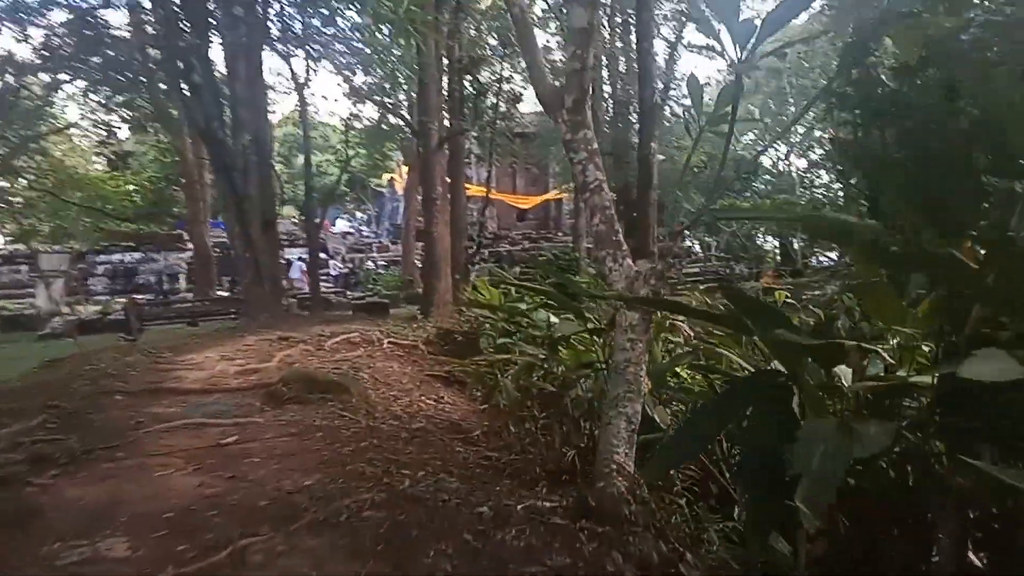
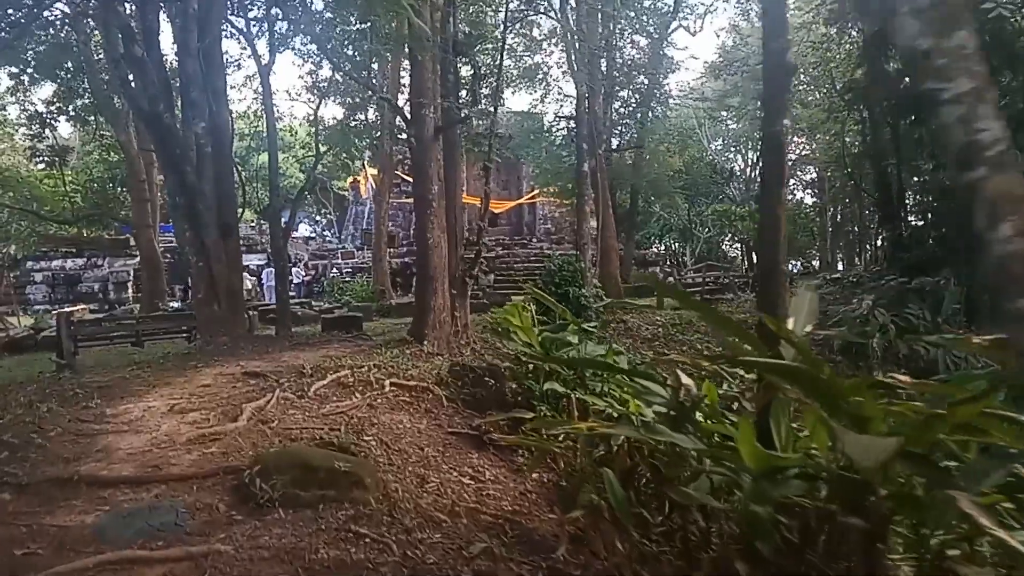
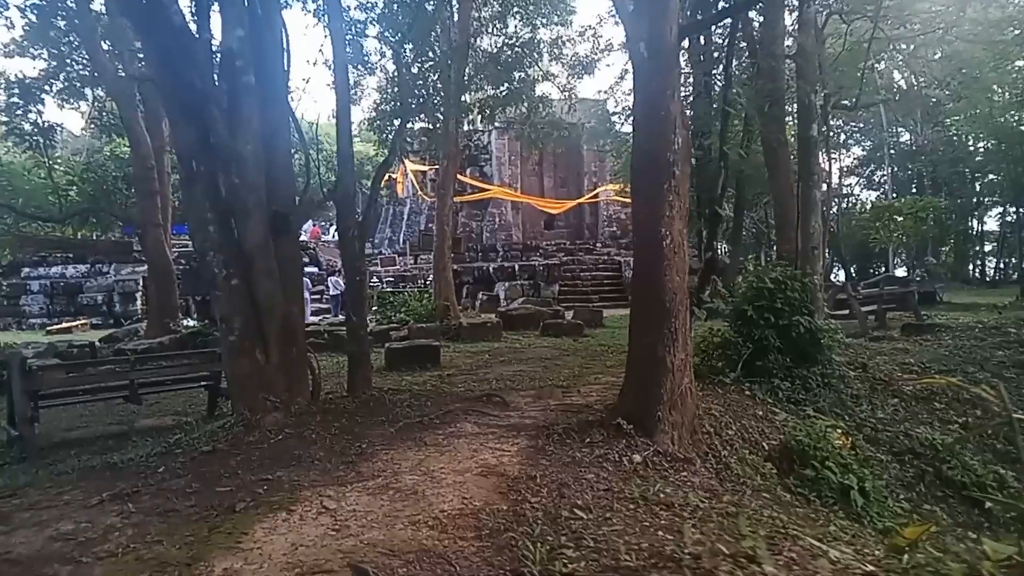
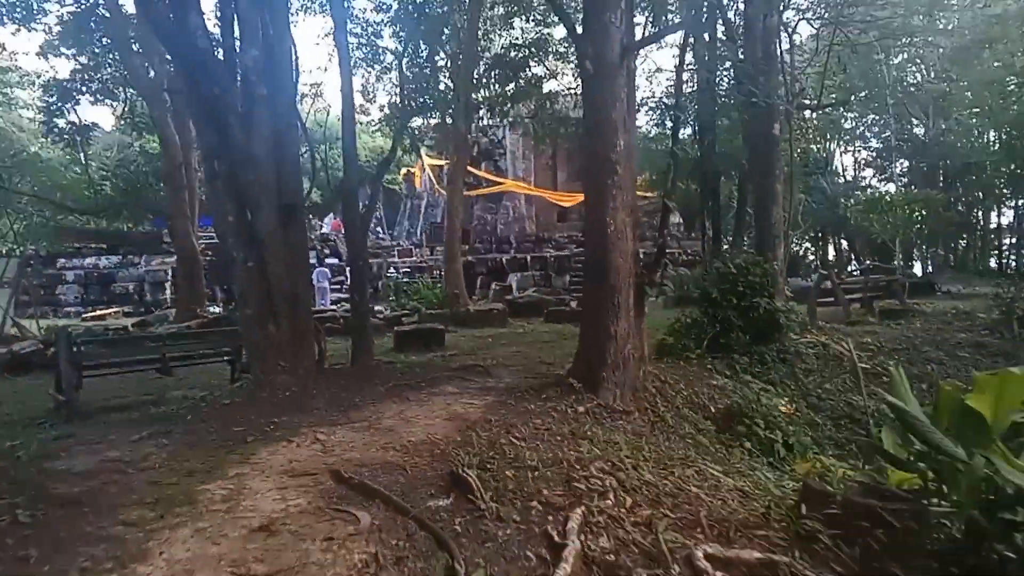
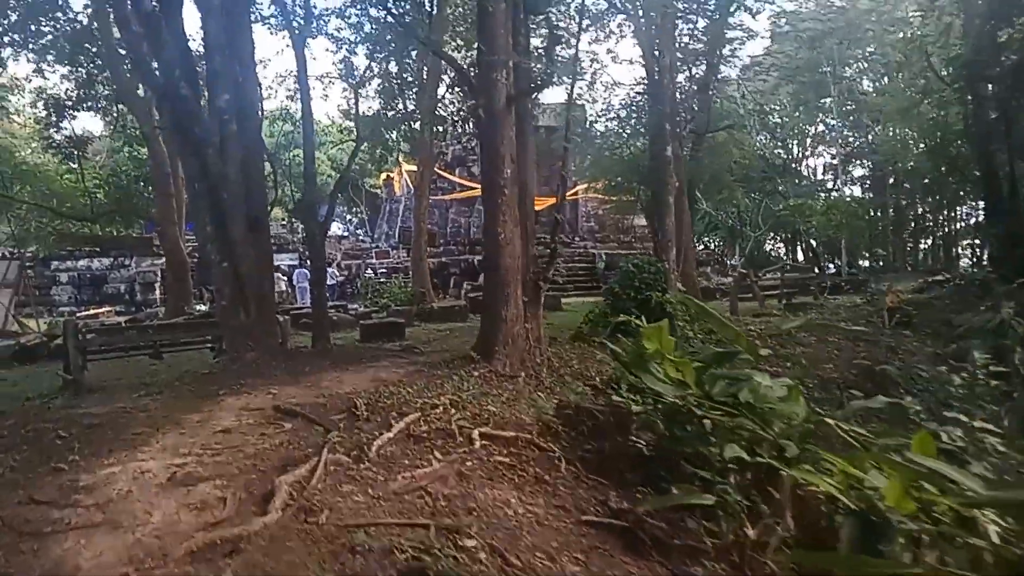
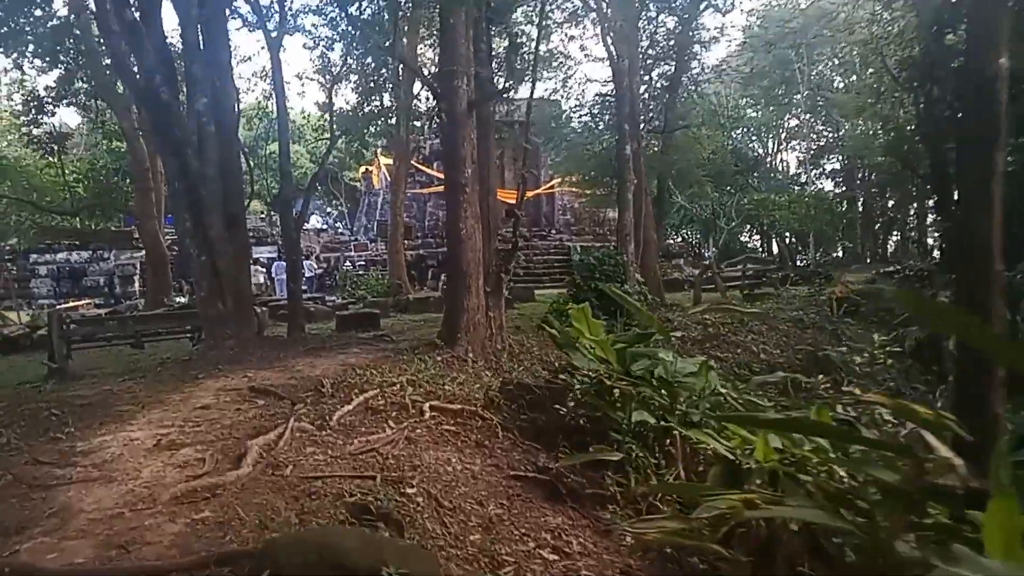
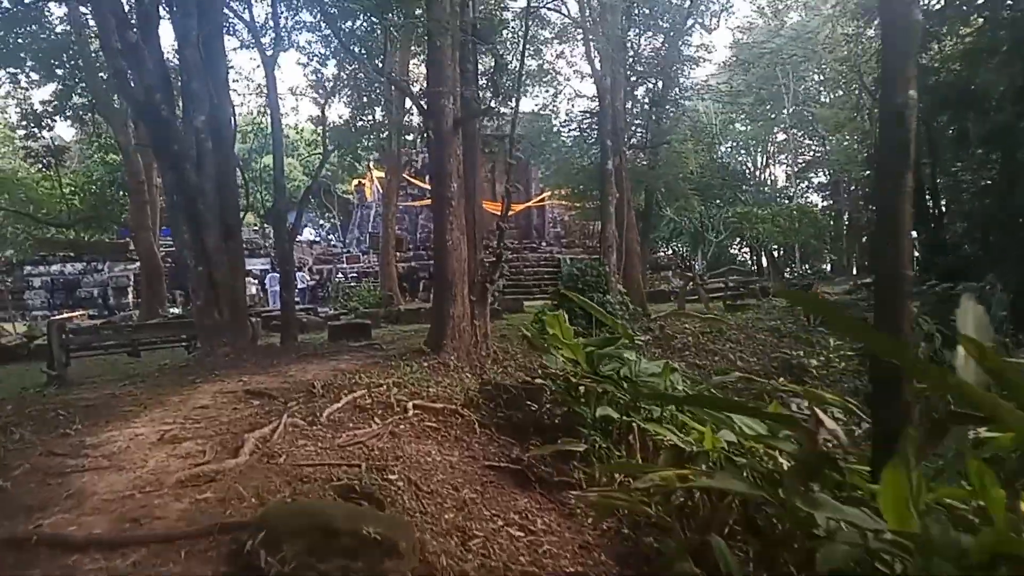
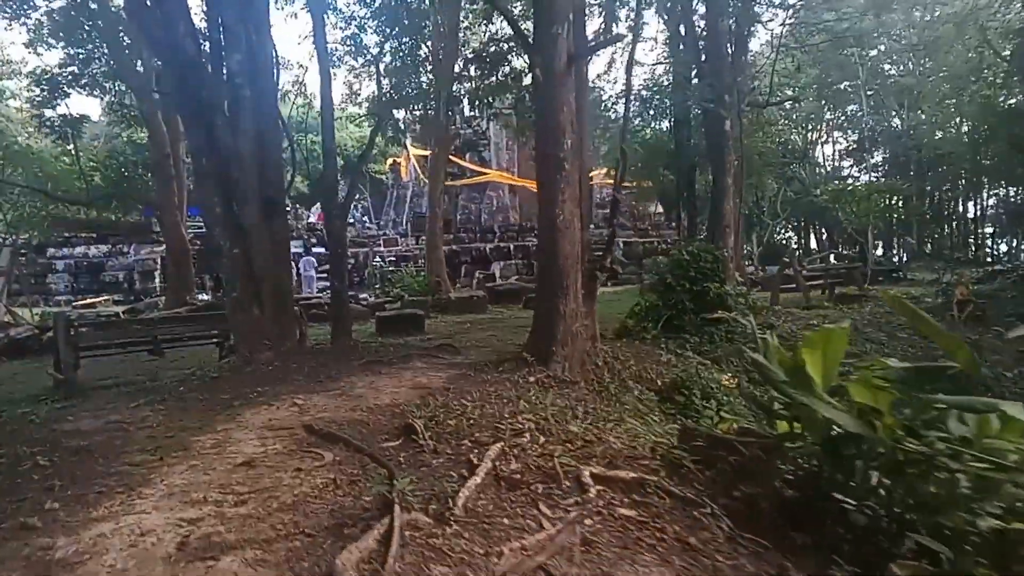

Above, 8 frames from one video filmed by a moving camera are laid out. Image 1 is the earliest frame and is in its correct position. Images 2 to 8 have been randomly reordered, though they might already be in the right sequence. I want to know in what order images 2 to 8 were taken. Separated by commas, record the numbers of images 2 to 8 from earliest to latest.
2, 7, 6, 5, 8, 4, 3
